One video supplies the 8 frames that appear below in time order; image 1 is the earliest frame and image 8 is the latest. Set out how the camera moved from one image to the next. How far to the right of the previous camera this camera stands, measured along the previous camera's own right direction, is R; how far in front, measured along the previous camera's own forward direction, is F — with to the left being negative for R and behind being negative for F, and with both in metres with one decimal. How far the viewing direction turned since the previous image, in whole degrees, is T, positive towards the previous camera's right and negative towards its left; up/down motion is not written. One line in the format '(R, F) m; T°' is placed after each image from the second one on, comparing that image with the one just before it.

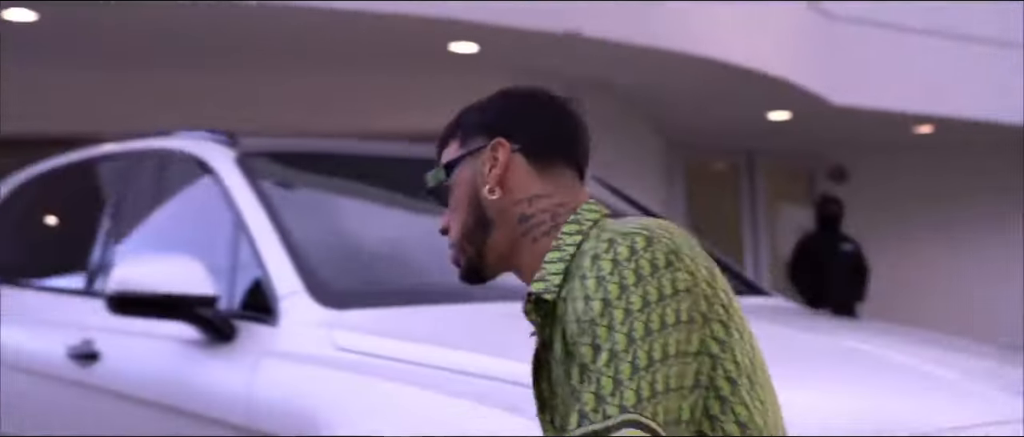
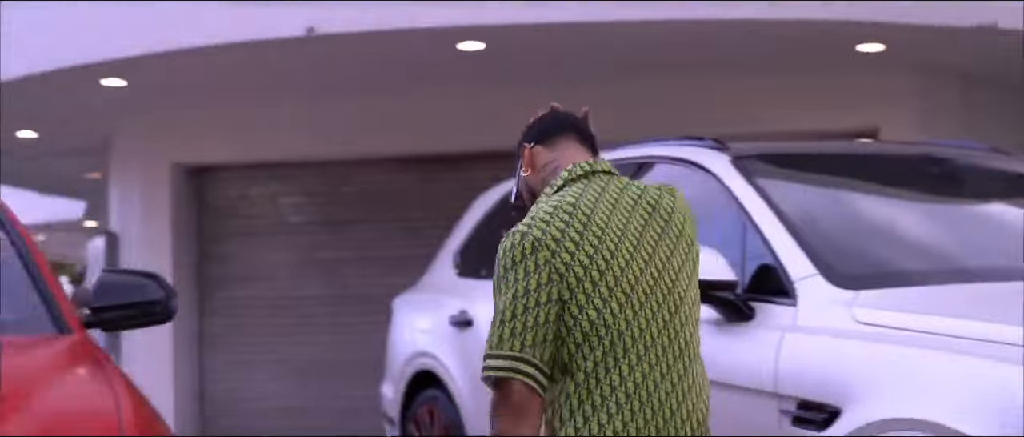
(-0.3, -0.5) m; -18°
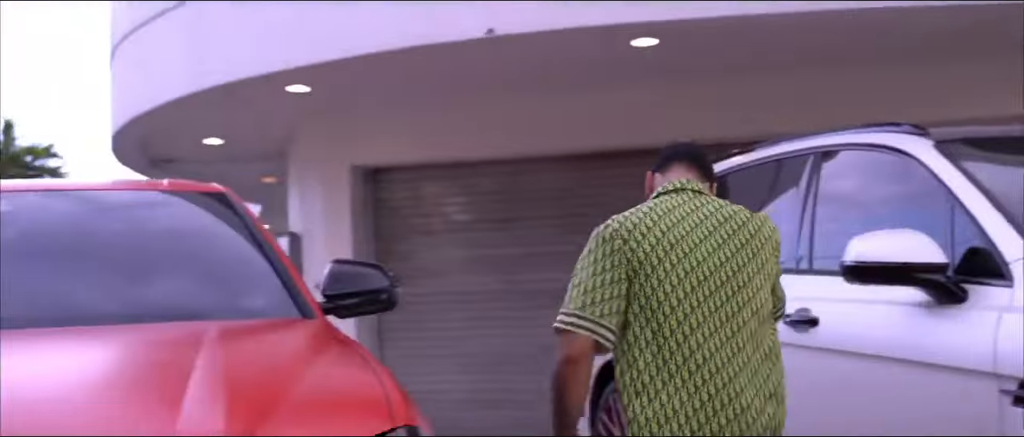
(-0.2, -0.1) m; -7°
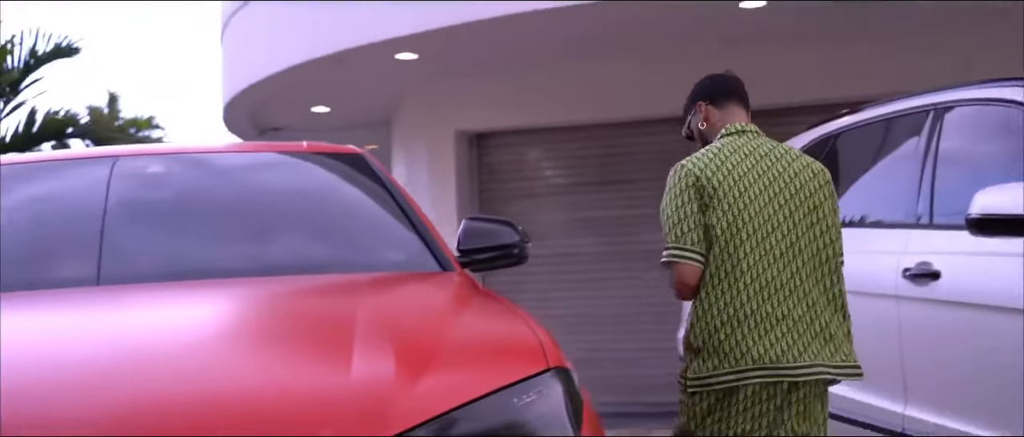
(-0.1, -0.1) m; -4°
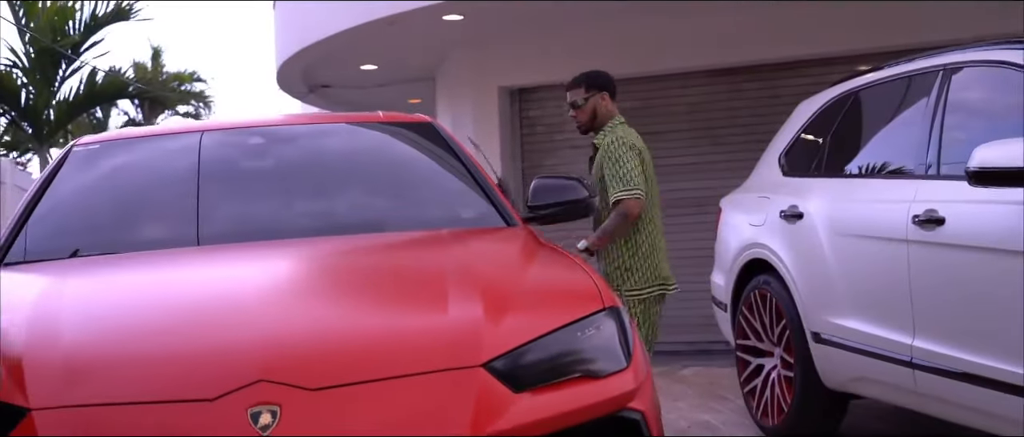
(-0.1, -0.5) m; -2°
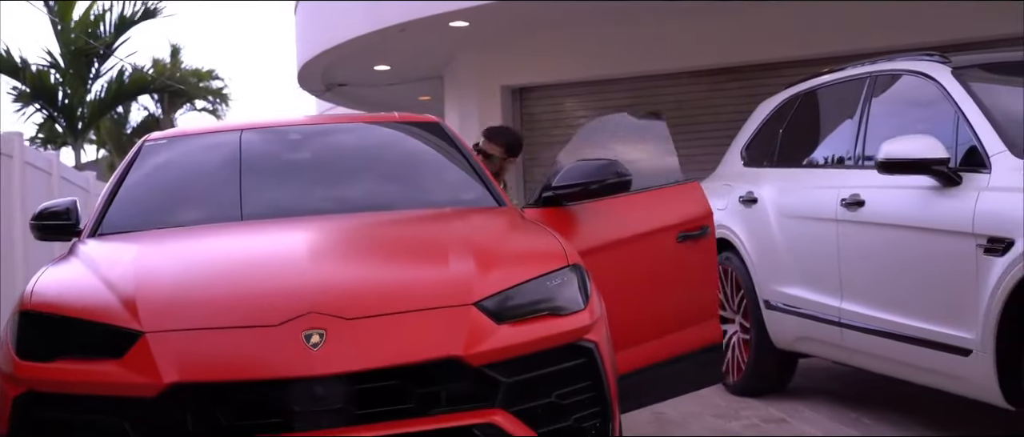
(+0.1, -0.8) m; -1°
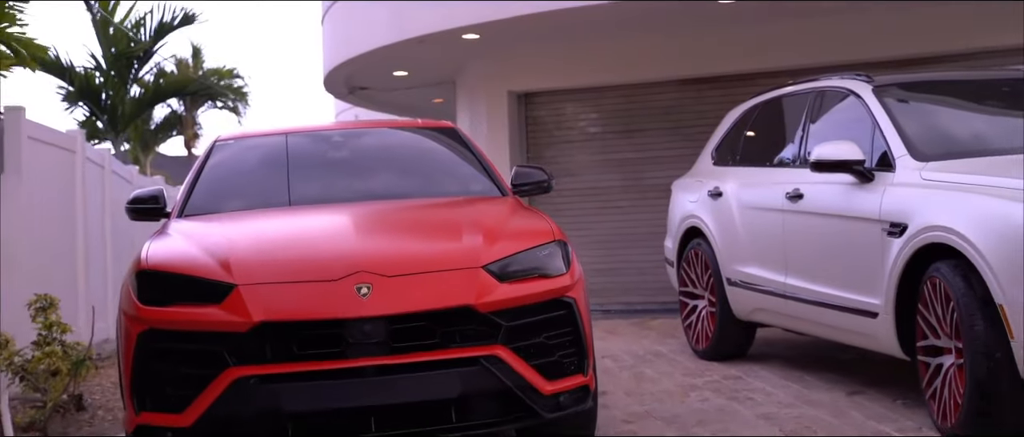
(0.0, -1.0) m; 0°
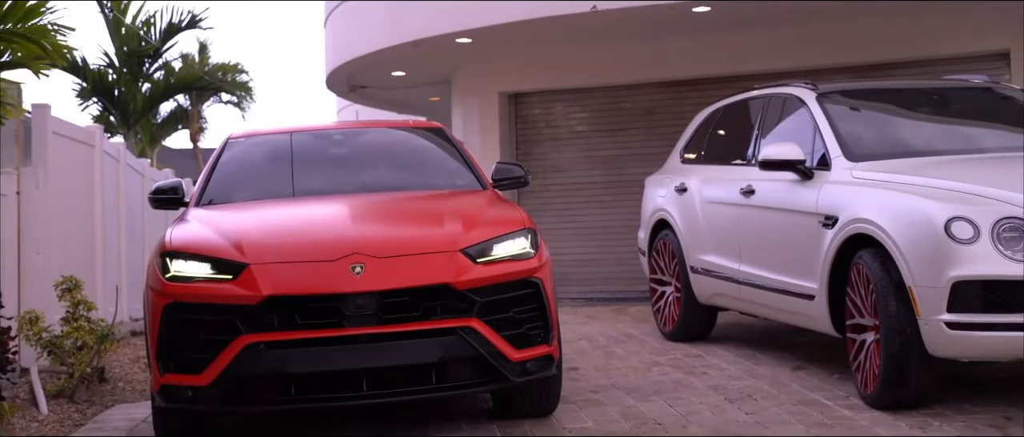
(+0.1, -0.7) m; 0°
